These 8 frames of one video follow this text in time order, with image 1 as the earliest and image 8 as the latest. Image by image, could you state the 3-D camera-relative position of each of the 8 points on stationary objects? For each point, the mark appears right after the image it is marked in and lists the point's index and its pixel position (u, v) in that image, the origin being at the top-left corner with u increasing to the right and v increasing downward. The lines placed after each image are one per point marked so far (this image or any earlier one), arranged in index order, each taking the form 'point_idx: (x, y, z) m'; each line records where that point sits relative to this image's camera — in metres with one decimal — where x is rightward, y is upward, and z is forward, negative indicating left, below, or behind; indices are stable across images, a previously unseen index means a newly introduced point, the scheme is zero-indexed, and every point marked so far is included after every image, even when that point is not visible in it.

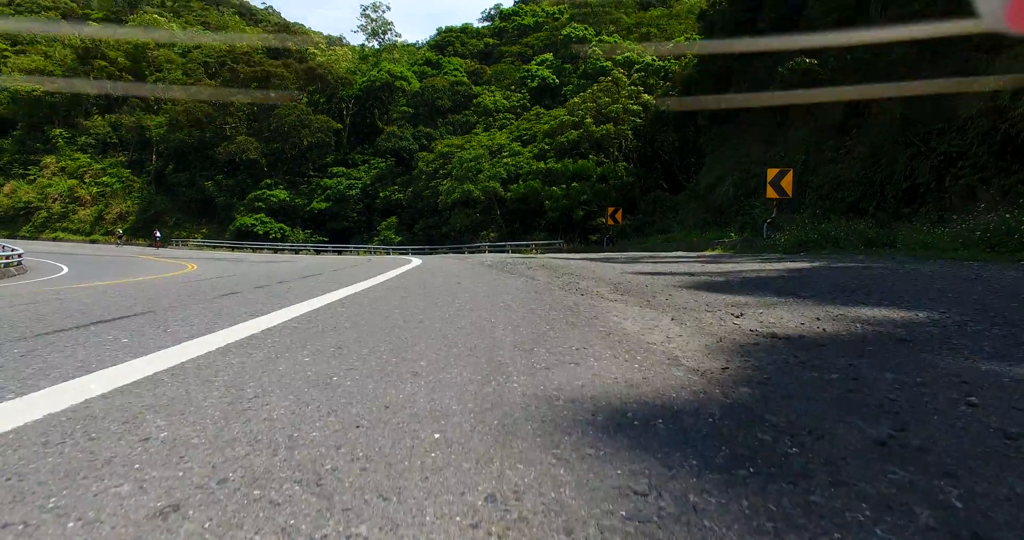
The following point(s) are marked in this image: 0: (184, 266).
0: (-7.9, +0.1, +15.2) m
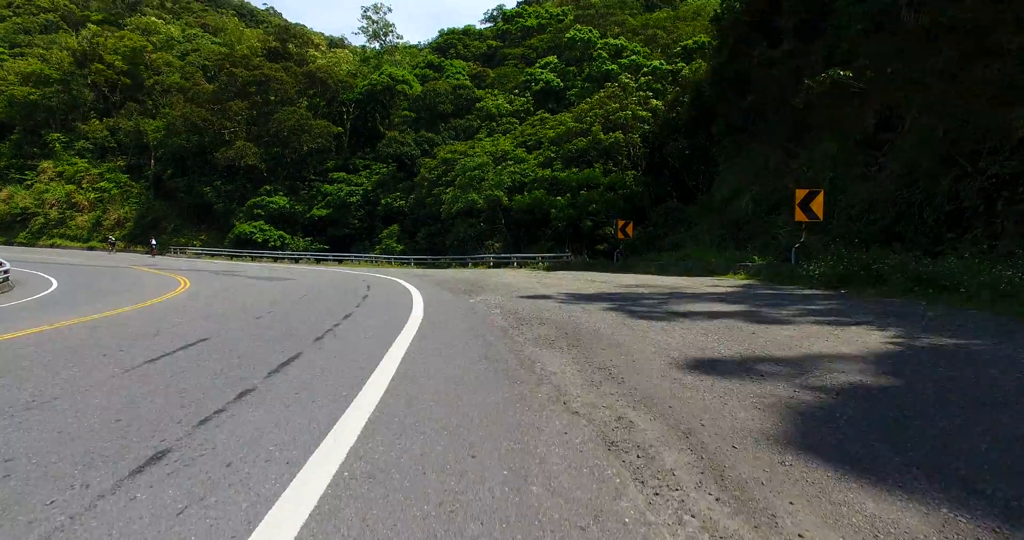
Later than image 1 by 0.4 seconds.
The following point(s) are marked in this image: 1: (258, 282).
0: (-7.7, -0.4, +14.5) m
1: (-6.1, -0.4, +15.0) m
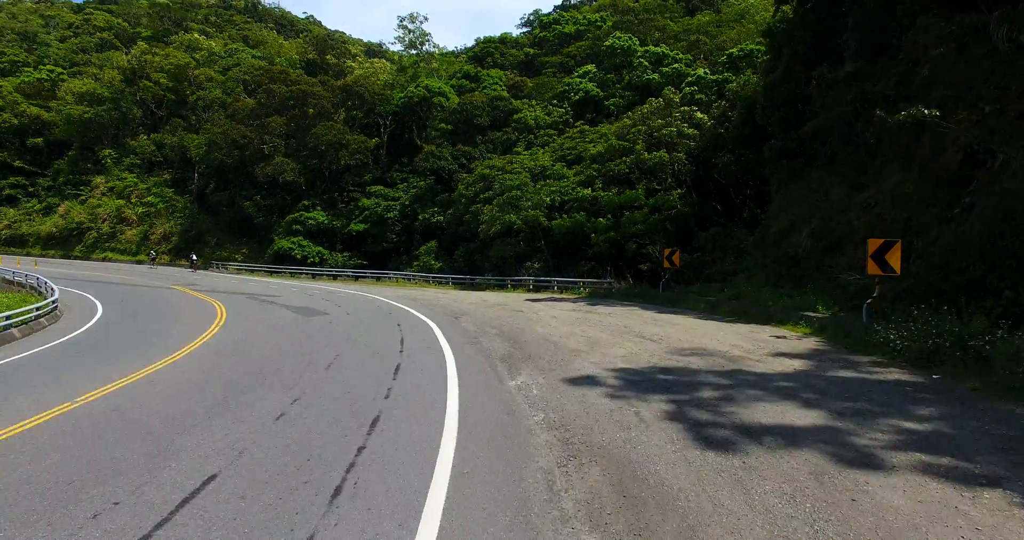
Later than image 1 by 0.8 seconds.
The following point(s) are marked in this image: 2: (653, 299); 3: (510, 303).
0: (-6.8, -1.3, +14.3) m
1: (-5.2, -1.2, +14.7) m
2: (+3.6, -0.7, +15.8) m
3: (0.0, -1.0, +16.6) m
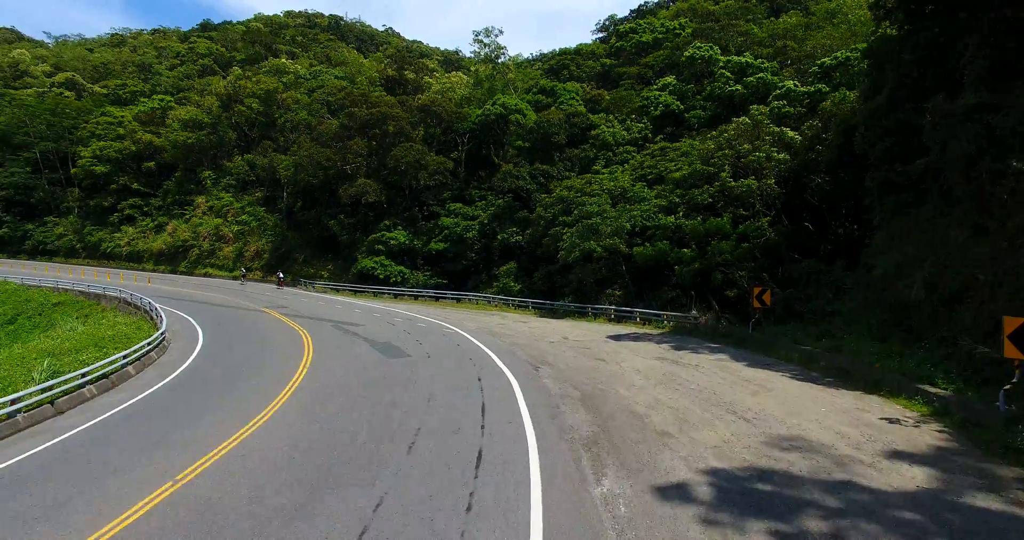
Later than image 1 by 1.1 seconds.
0: (-4.9, -2.4, +14.8) m
1: (-3.3, -2.3, +14.9) m
2: (+5.6, -1.7, +15.0) m
3: (+2.1, -2.0, +16.2) m
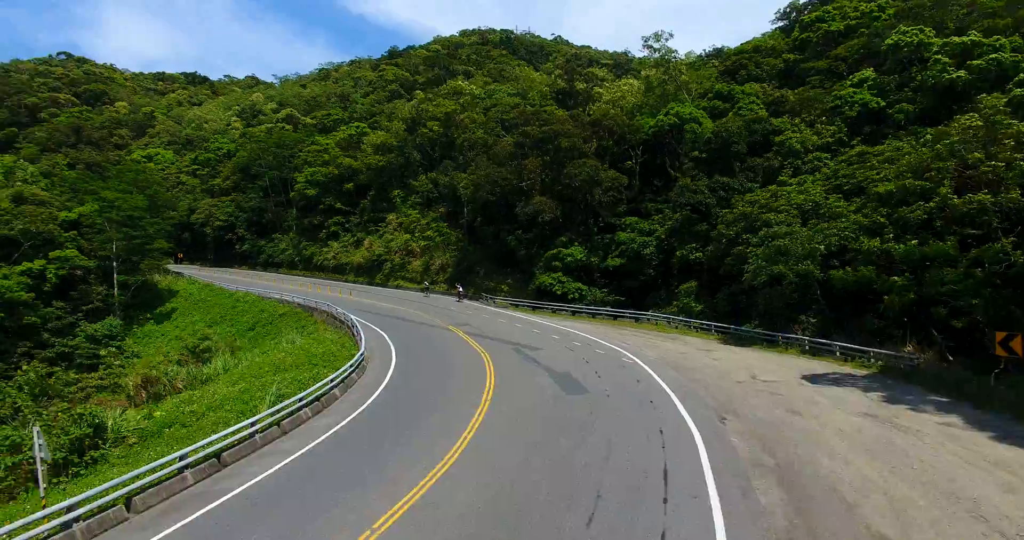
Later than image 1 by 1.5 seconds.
0: (-0.6, -3.3, +15.4) m
1: (+1.0, -3.2, +15.1) m
2: (+9.6, -2.6, +12.7) m
3: (+6.6, -2.9, +14.8) m
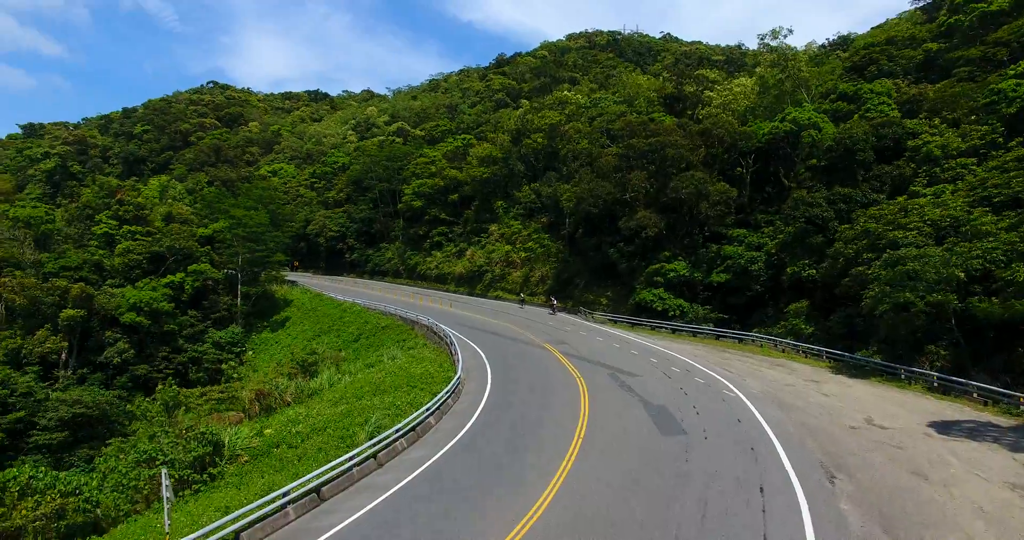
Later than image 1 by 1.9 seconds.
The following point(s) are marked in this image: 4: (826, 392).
0: (+1.6, -4.1, +14.9) m
1: (+3.1, -4.0, +14.3) m
2: (+11.2, -3.4, +10.5) m
3: (+8.5, -3.7, +13.1) m
4: (+9.4, -3.6, +18.3) m
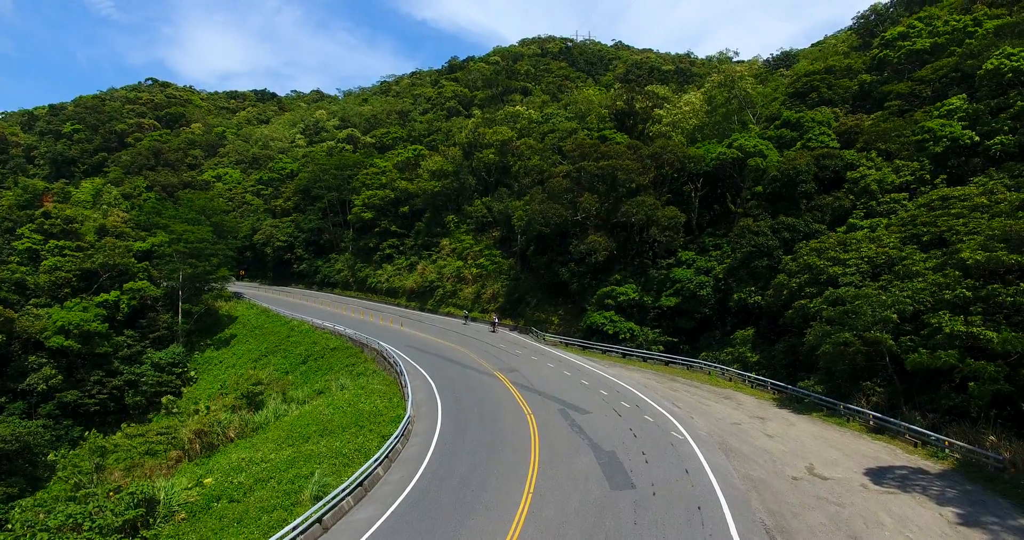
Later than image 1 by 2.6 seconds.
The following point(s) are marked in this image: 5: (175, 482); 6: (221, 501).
0: (+0.3, -5.4, +14.8) m
1: (+1.9, -5.3, +14.4) m
2: (+10.2, -4.7, +11.2) m
3: (+7.4, -5.0, +13.5) m
4: (+7.9, -5.0, +18.8) m
5: (-10.7, -6.7, +19.4) m
6: (-8.0, -6.4, +16.9) m
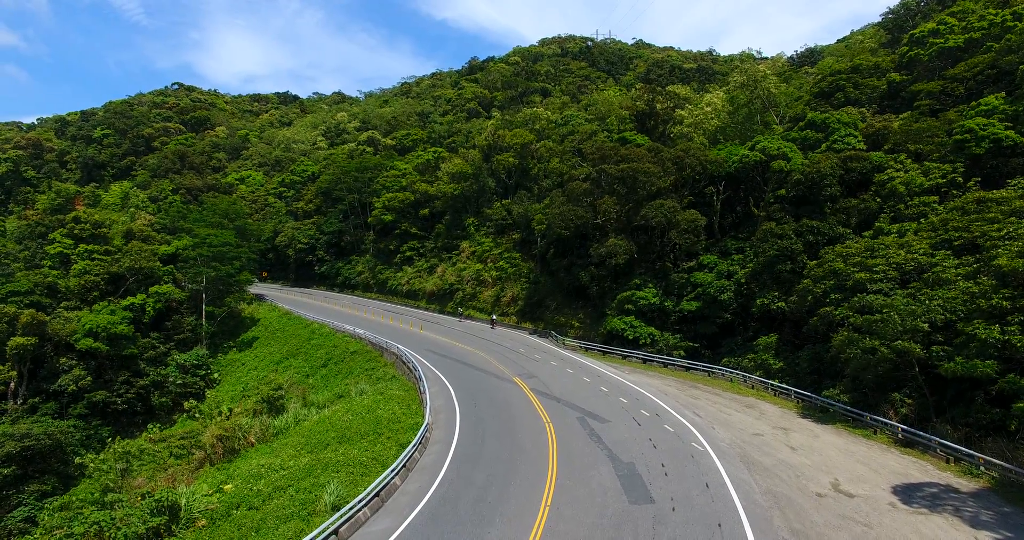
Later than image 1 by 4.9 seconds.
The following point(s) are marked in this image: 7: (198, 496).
0: (+0.8, -5.6, +14.7) m
1: (+2.3, -5.6, +14.1) m
2: (+10.5, -5.0, +10.7) m
3: (+7.8, -5.3, +13.1) m
4: (+8.5, -5.2, +18.4) m
5: (-10.1, -6.9, +19.6) m
6: (-7.6, -6.6, +17.0) m
7: (-9.4, -6.7, +18.2) m
